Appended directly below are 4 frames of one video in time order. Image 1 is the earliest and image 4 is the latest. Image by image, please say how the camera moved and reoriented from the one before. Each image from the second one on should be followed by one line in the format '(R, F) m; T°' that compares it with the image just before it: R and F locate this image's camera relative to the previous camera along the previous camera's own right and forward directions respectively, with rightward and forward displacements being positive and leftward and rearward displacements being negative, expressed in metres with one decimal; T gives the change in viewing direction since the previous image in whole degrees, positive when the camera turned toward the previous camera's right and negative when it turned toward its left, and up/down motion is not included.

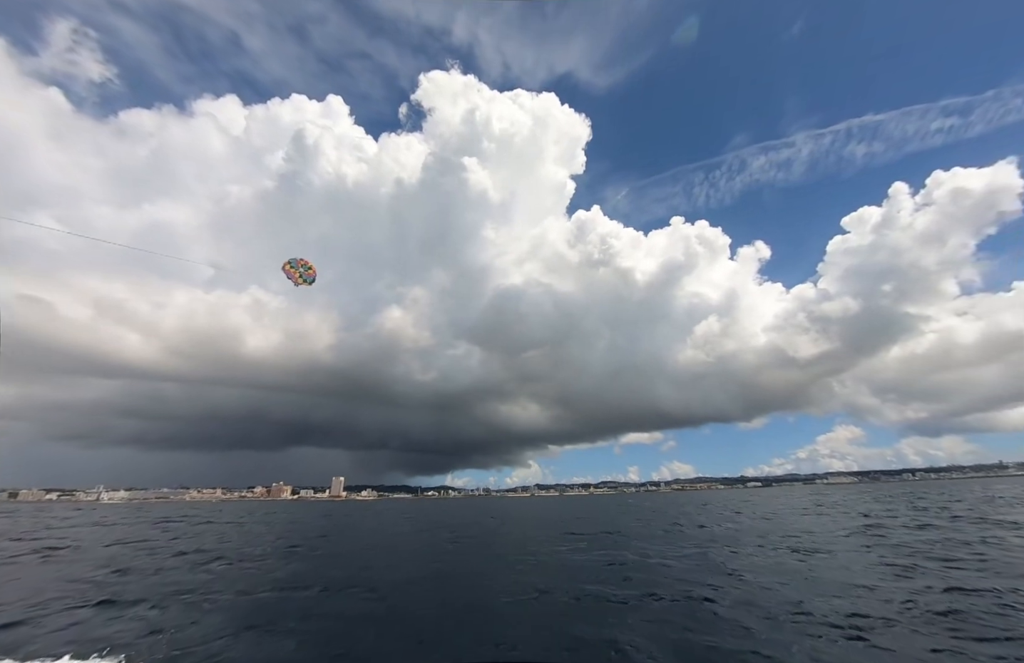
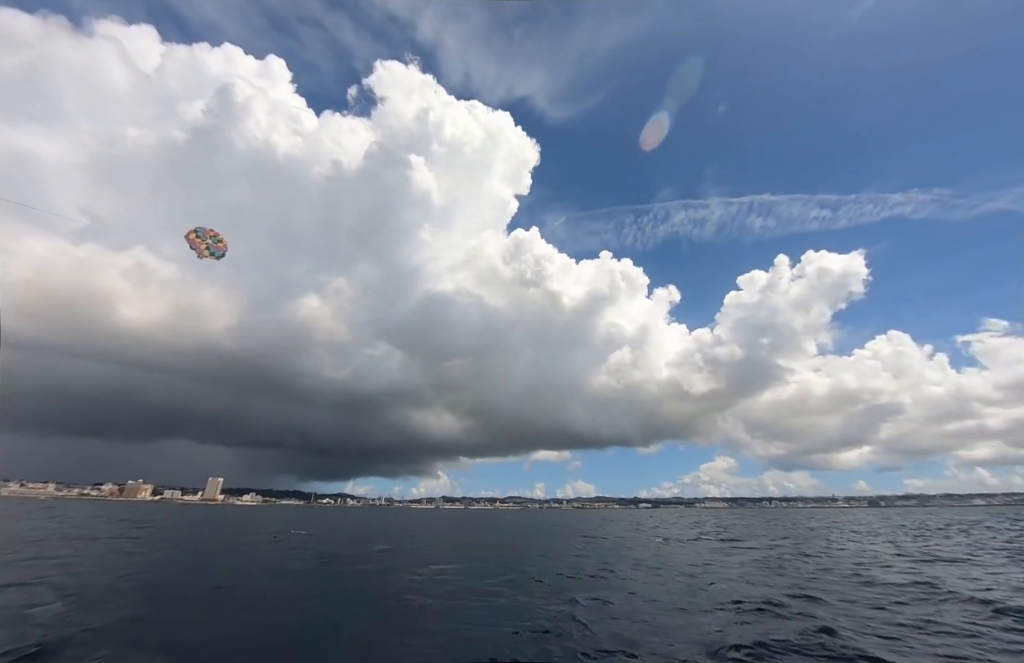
(-15.7, +1.5) m; +11°
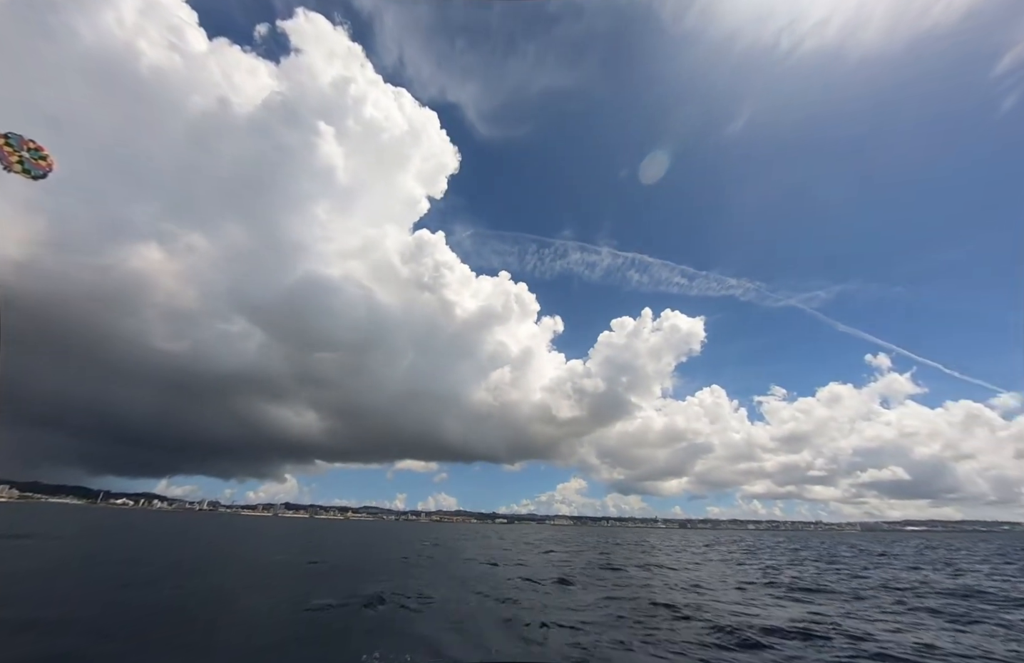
(-27.5, +4.9) m; +17°
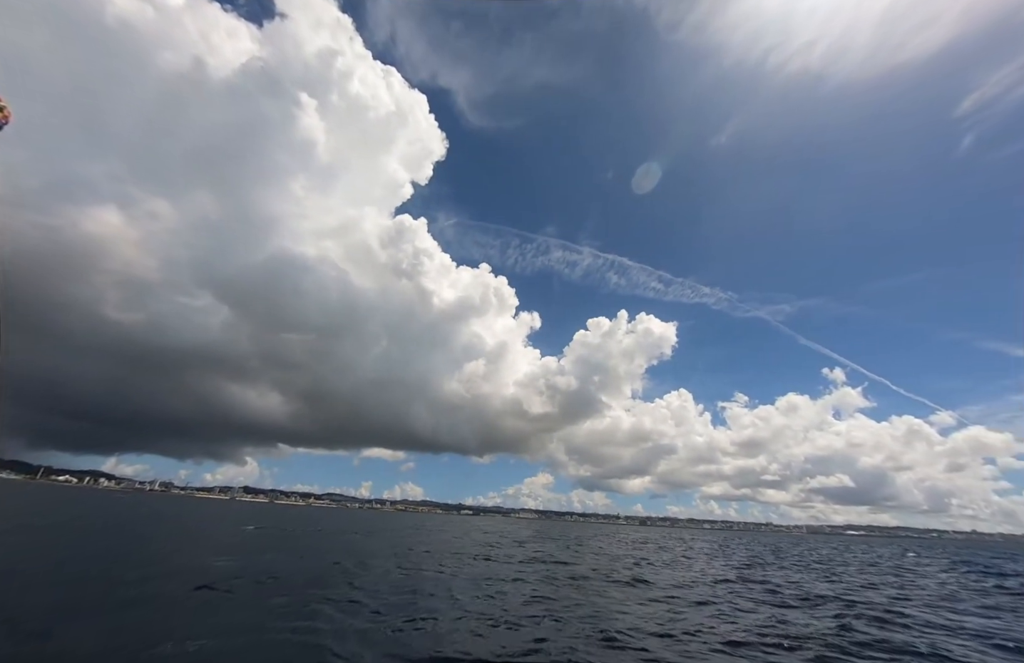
(-6.0, +1.0) m; +4°
